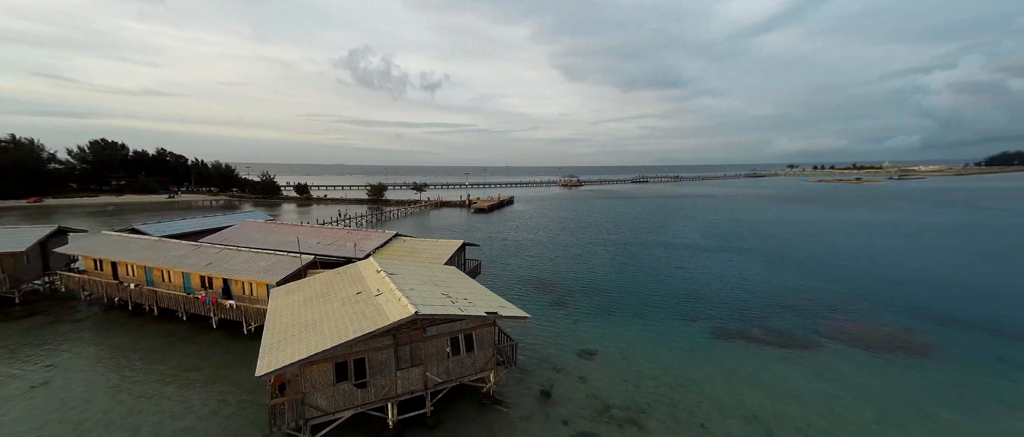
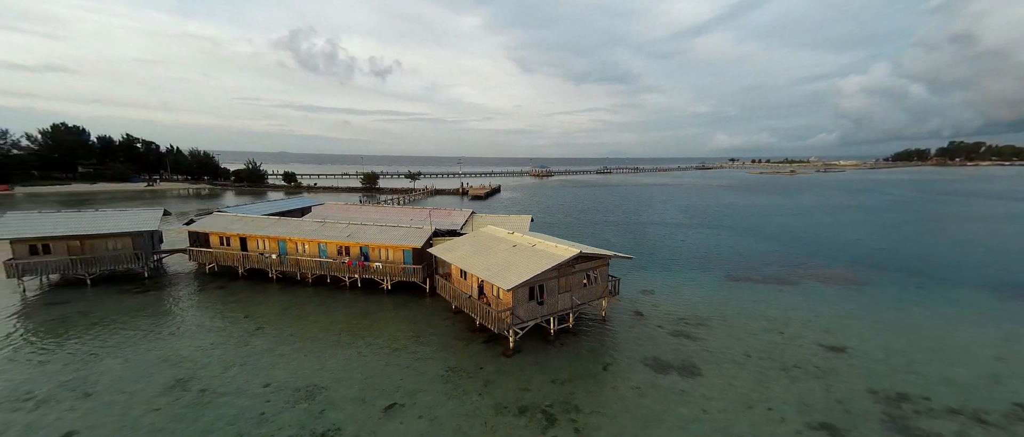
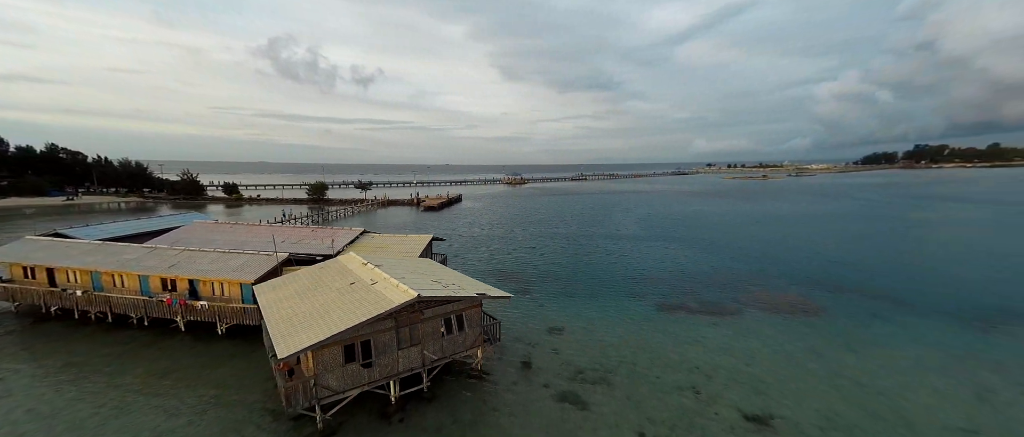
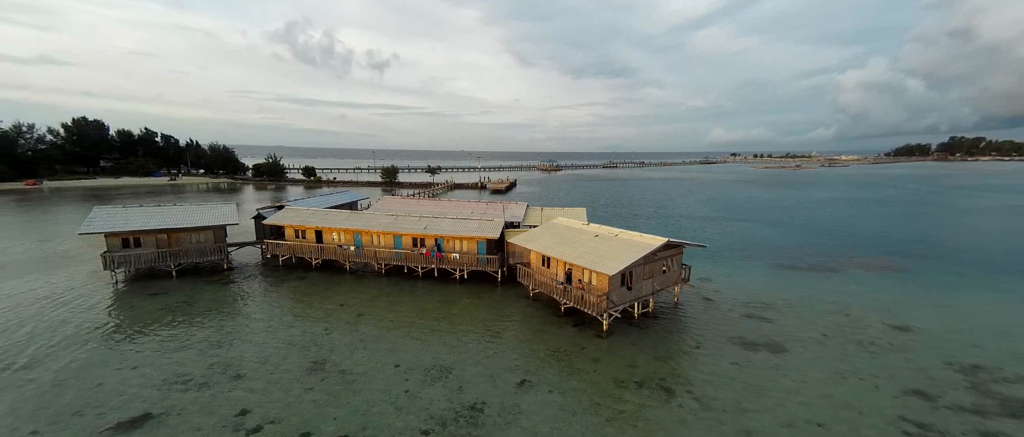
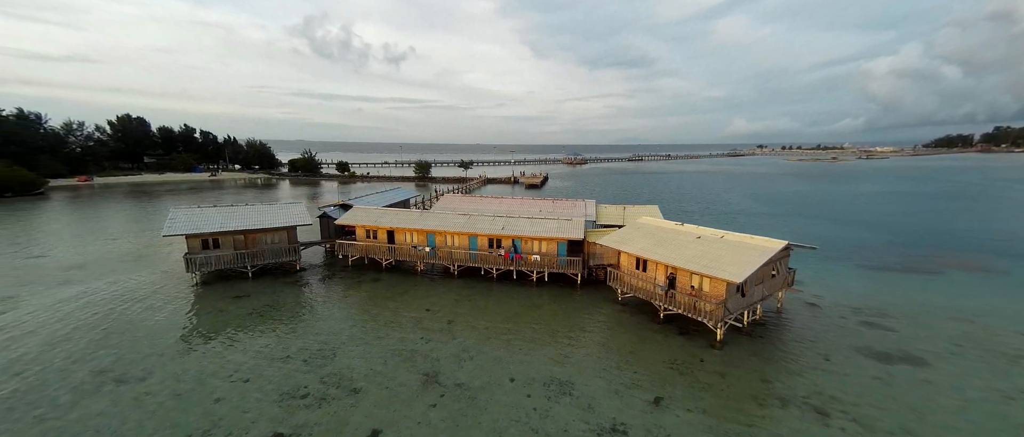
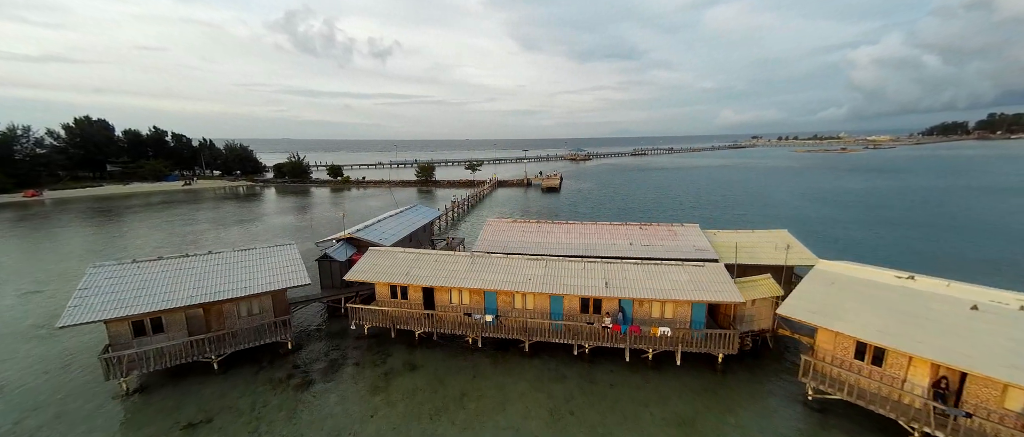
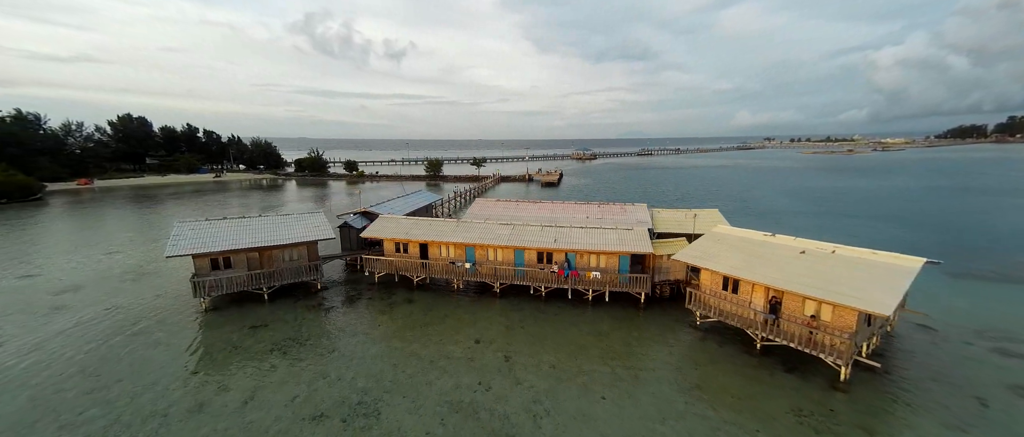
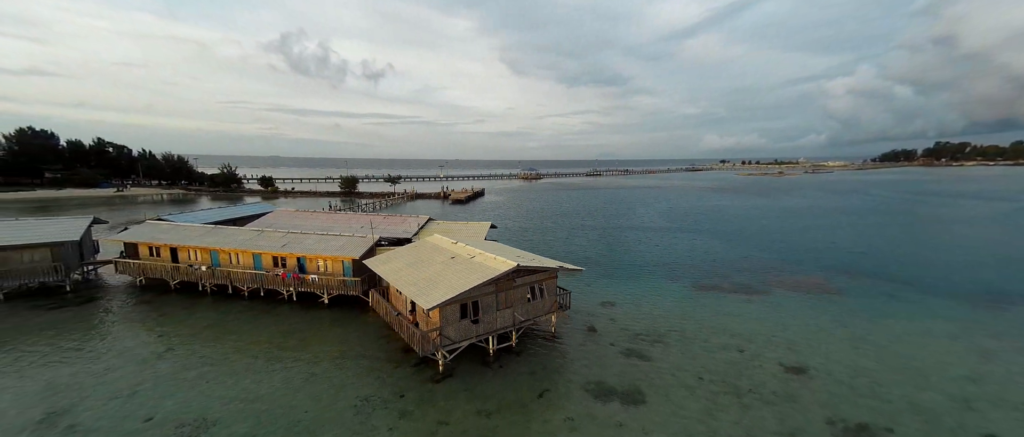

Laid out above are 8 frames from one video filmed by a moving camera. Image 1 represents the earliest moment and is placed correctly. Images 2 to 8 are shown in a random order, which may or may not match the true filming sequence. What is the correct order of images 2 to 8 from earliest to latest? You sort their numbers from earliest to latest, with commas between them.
3, 8, 2, 4, 5, 7, 6
